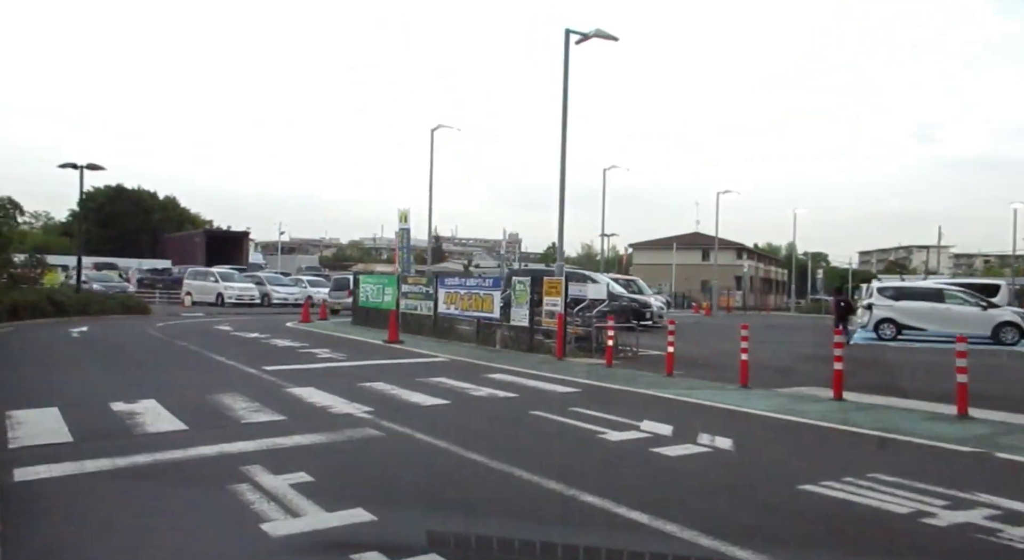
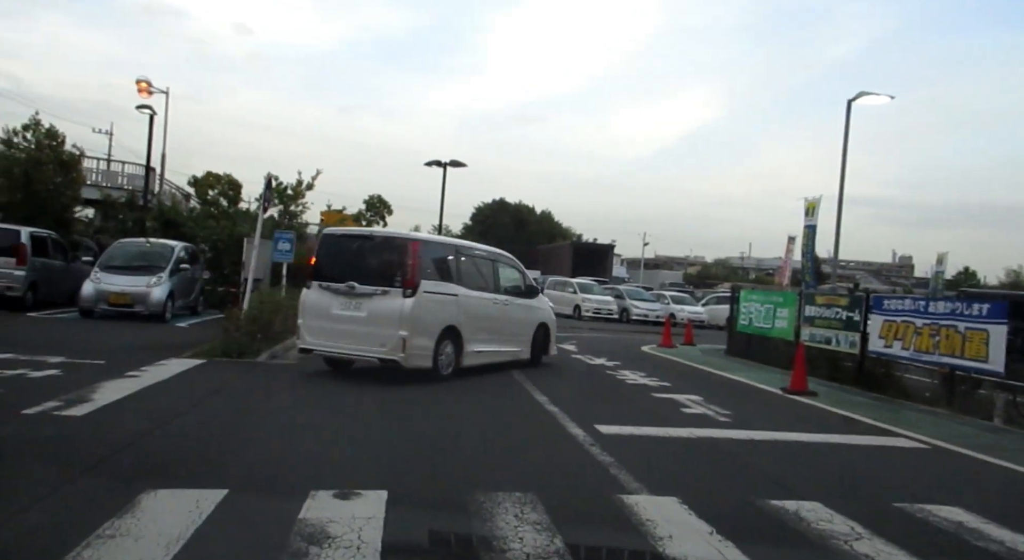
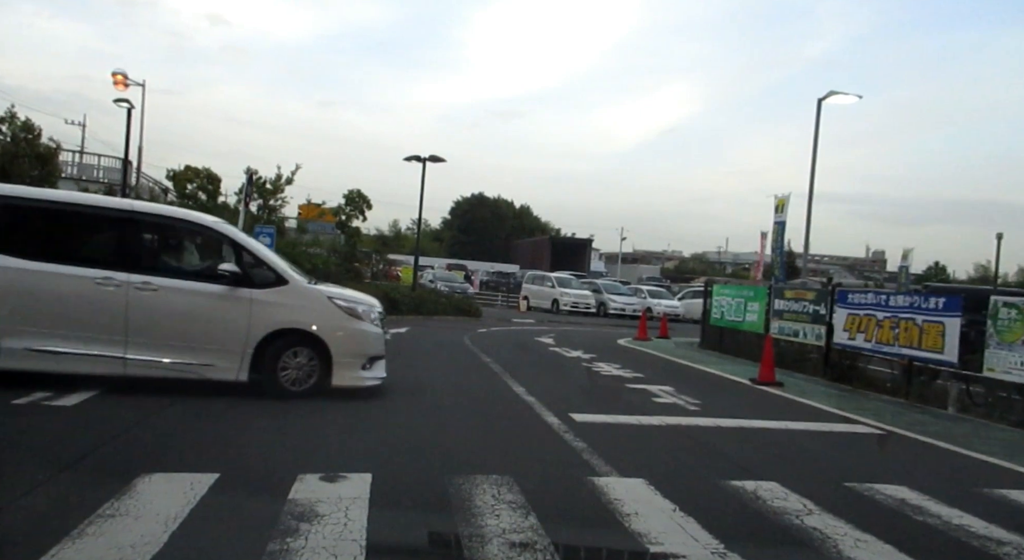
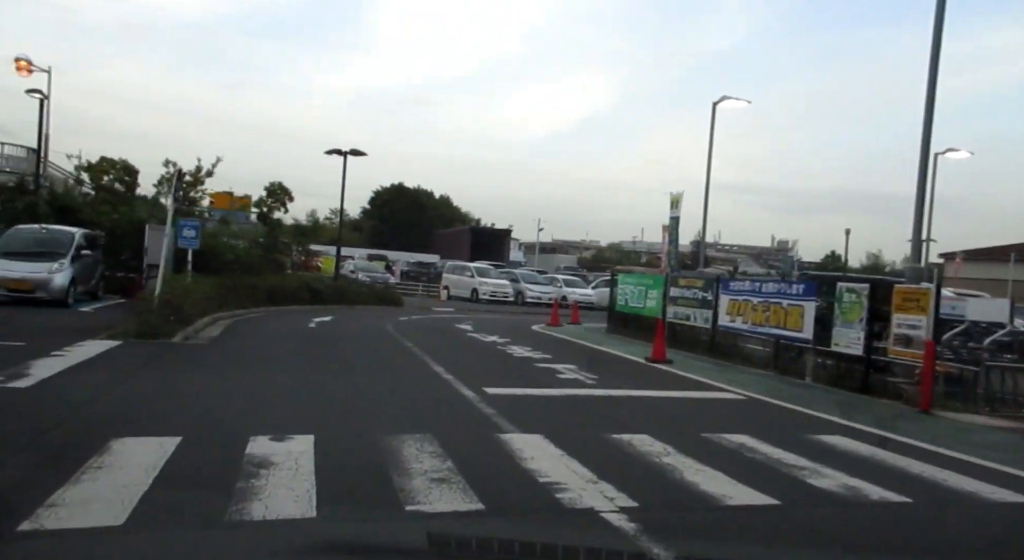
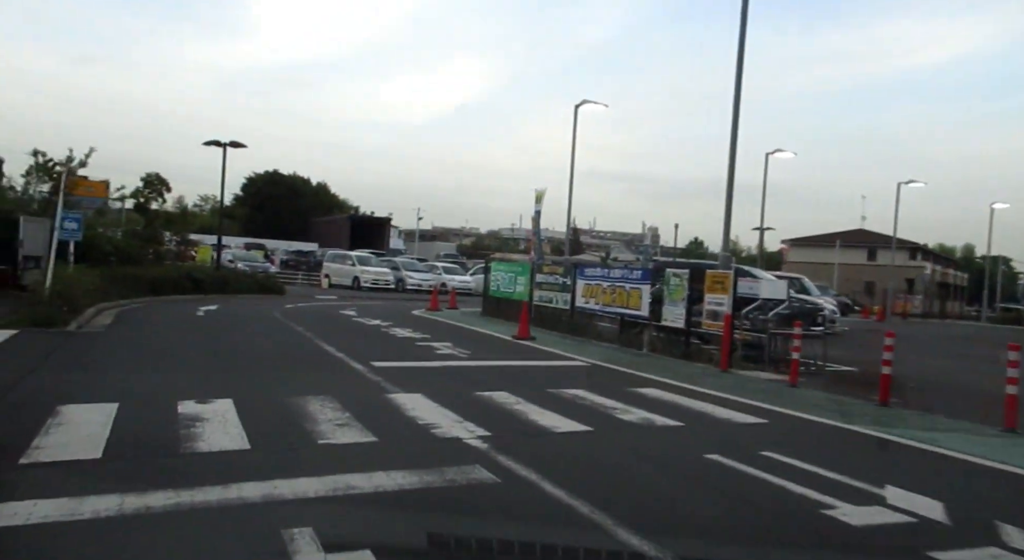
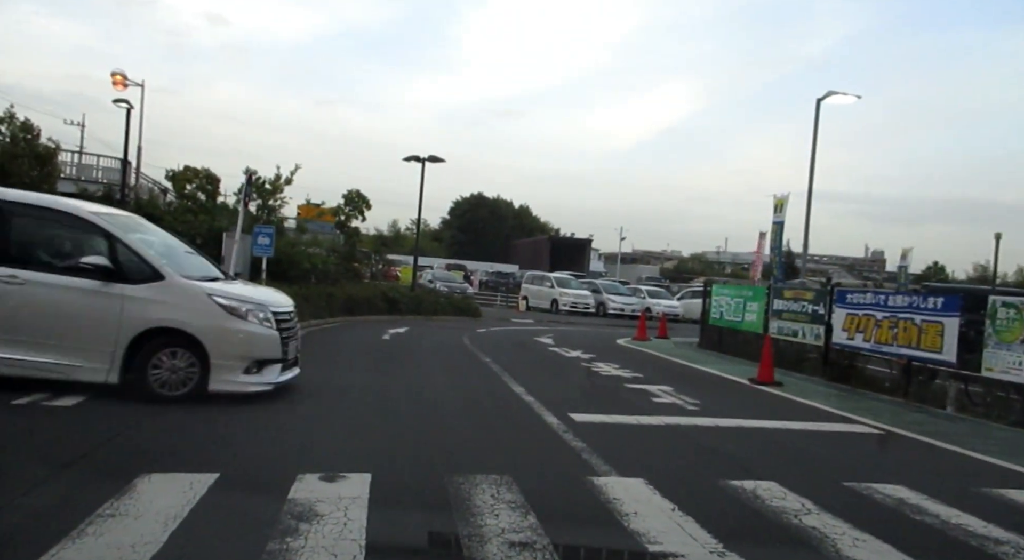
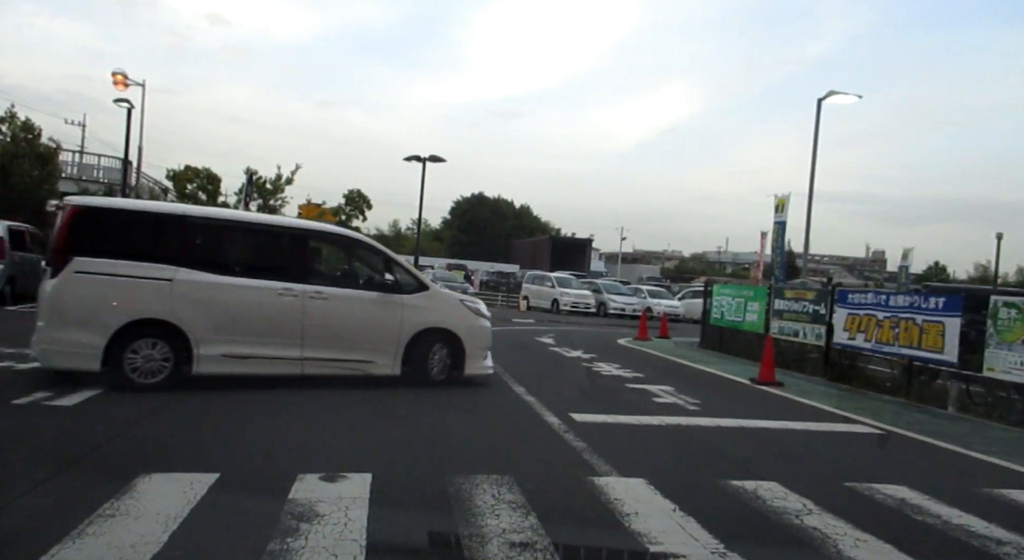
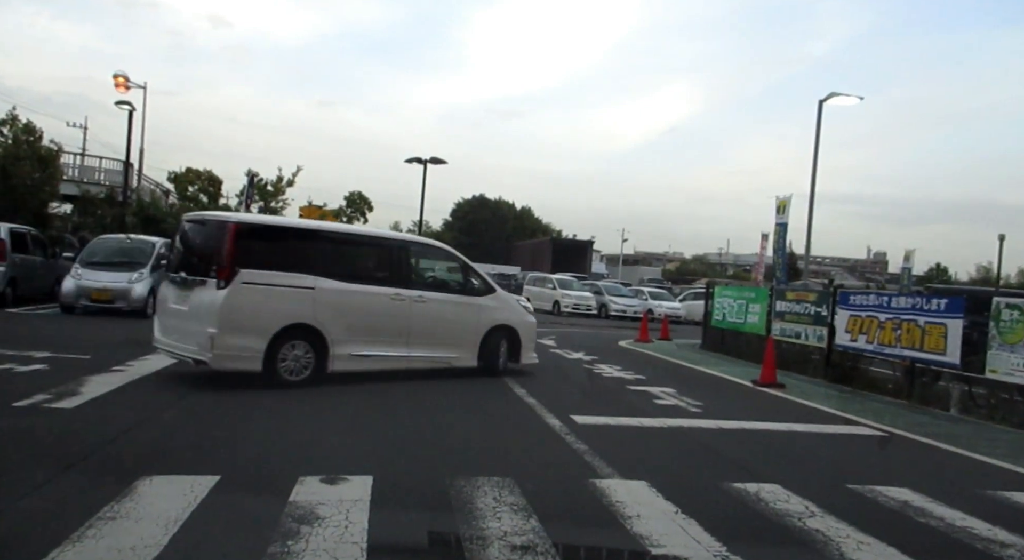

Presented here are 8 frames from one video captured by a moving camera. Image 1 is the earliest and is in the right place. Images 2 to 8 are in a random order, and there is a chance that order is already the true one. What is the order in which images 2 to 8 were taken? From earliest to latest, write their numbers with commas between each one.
5, 4, 6, 3, 7, 8, 2
